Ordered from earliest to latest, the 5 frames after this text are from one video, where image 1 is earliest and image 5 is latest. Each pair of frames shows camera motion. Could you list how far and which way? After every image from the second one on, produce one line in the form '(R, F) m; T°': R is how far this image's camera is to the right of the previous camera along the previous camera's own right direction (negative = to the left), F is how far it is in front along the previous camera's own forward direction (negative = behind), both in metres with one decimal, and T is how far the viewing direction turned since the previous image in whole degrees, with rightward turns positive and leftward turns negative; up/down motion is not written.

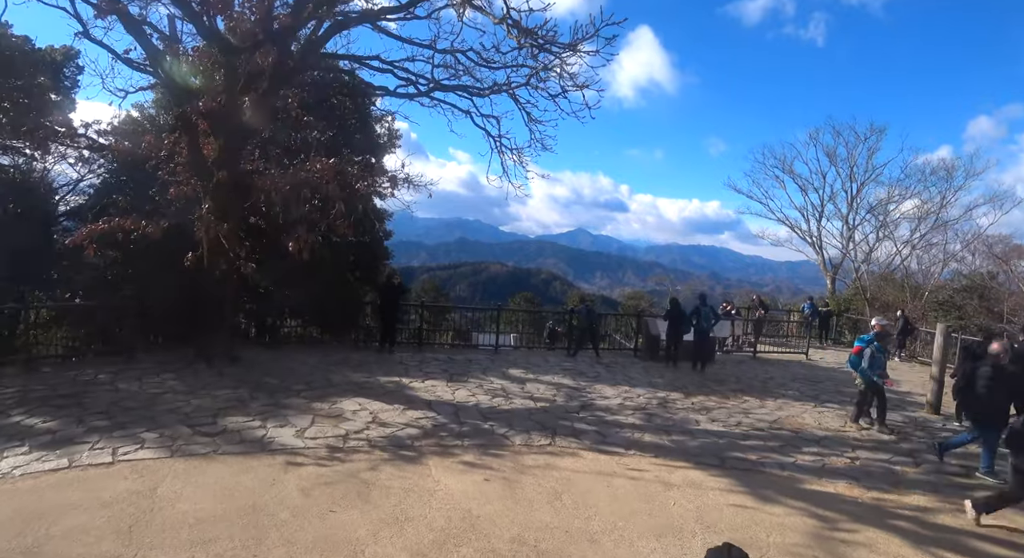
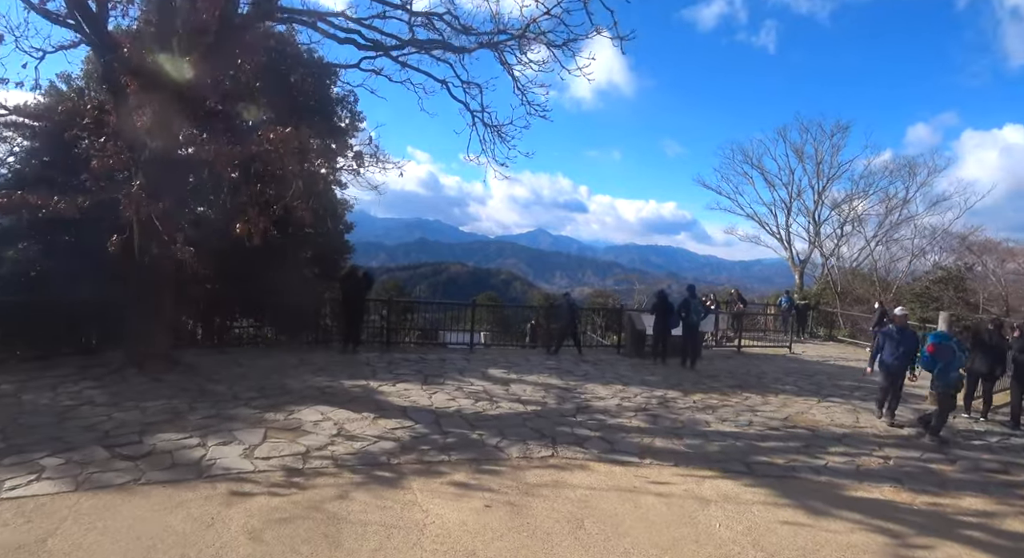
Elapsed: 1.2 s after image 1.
(-0.3, +1.1) m; +4°
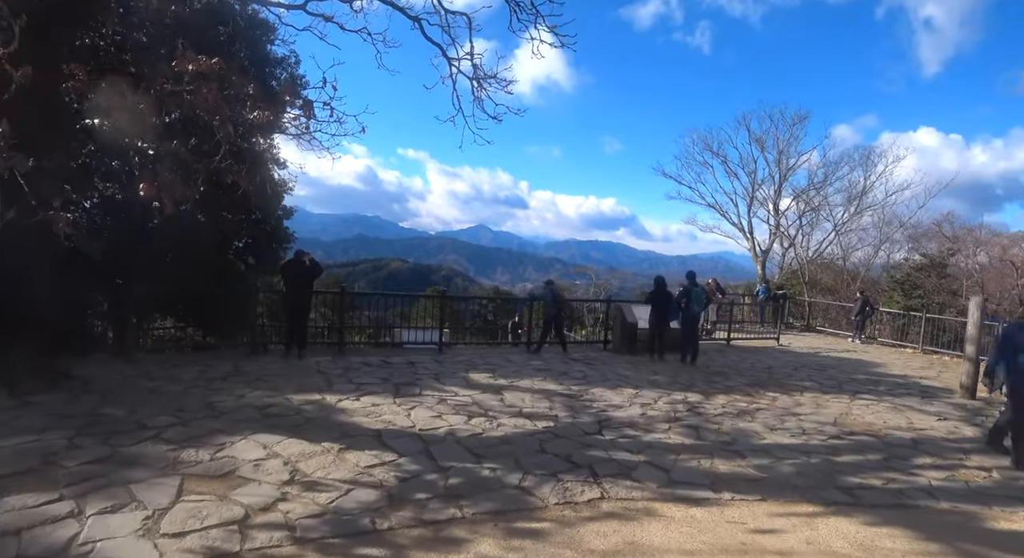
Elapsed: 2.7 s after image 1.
(-0.7, +1.8) m; +6°
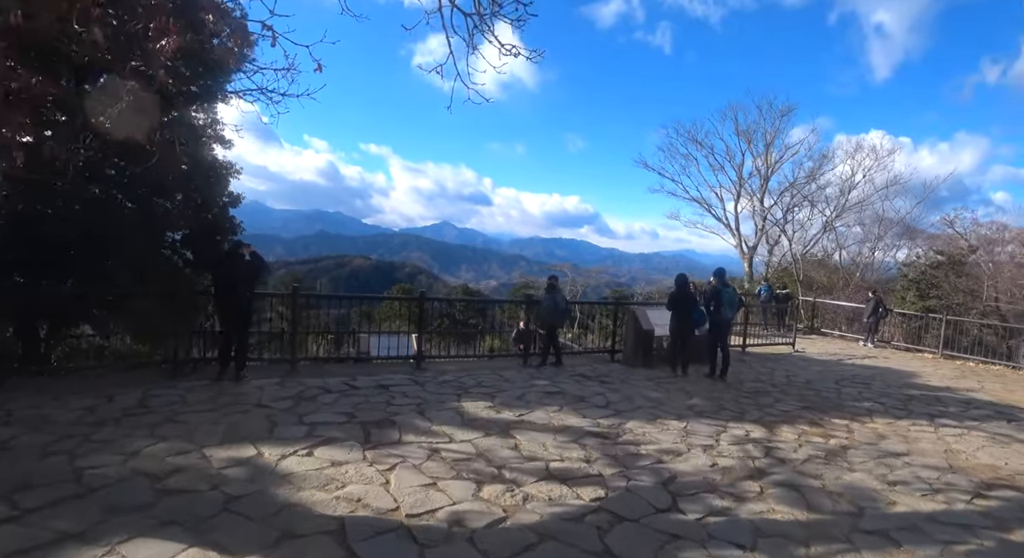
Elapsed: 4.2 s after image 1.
(-0.5, +2.0) m; +4°
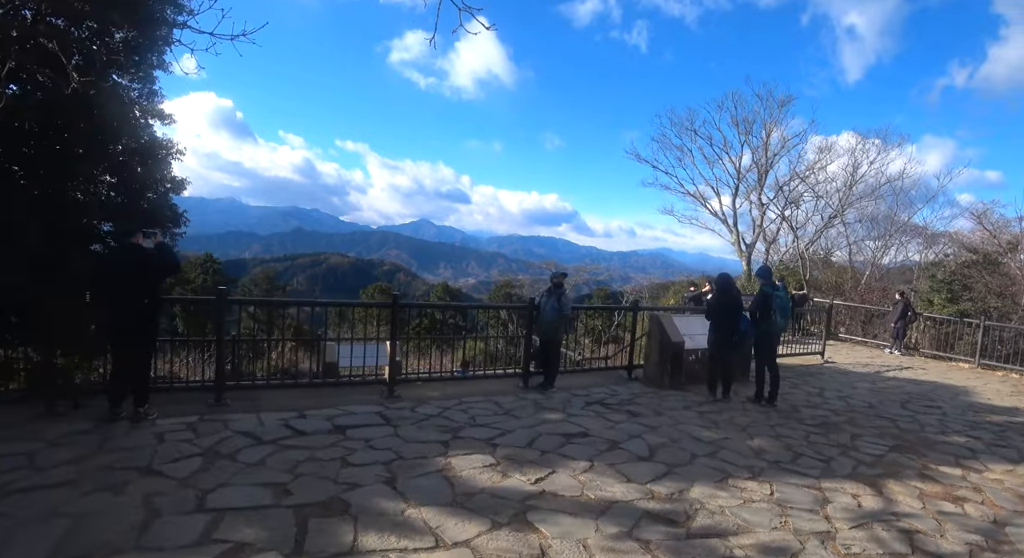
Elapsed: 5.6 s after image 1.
(-0.3, +1.9) m; +2°
